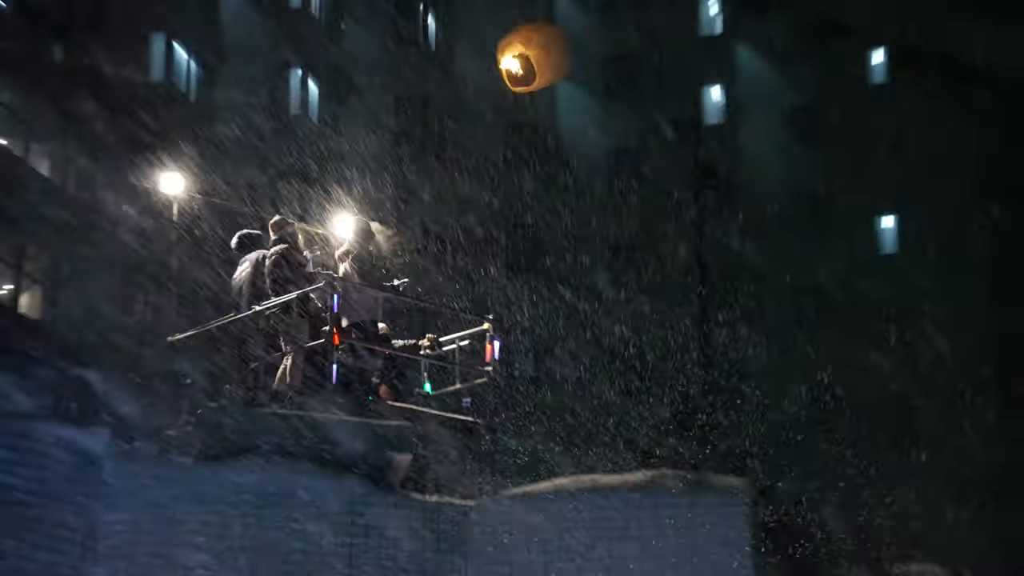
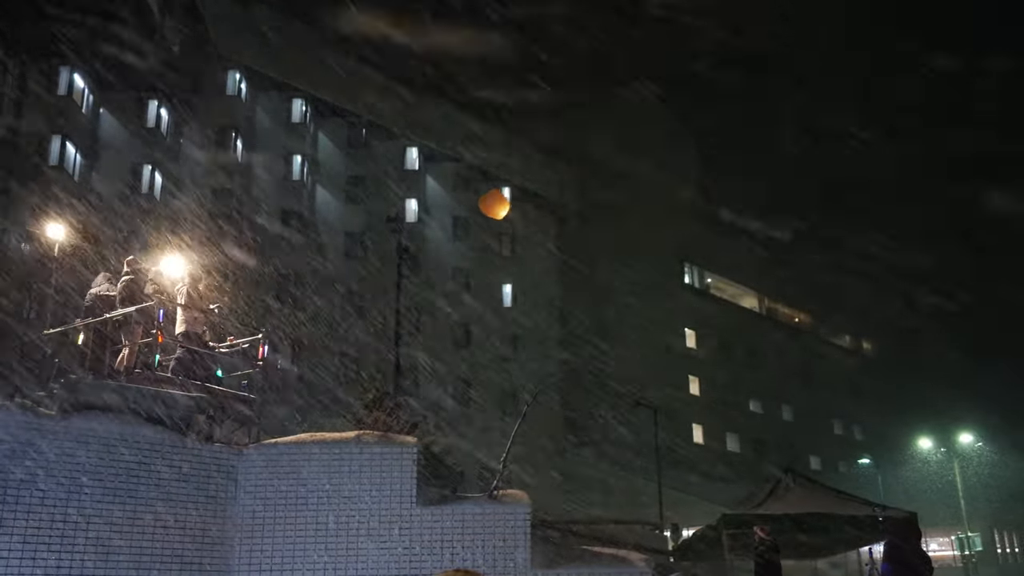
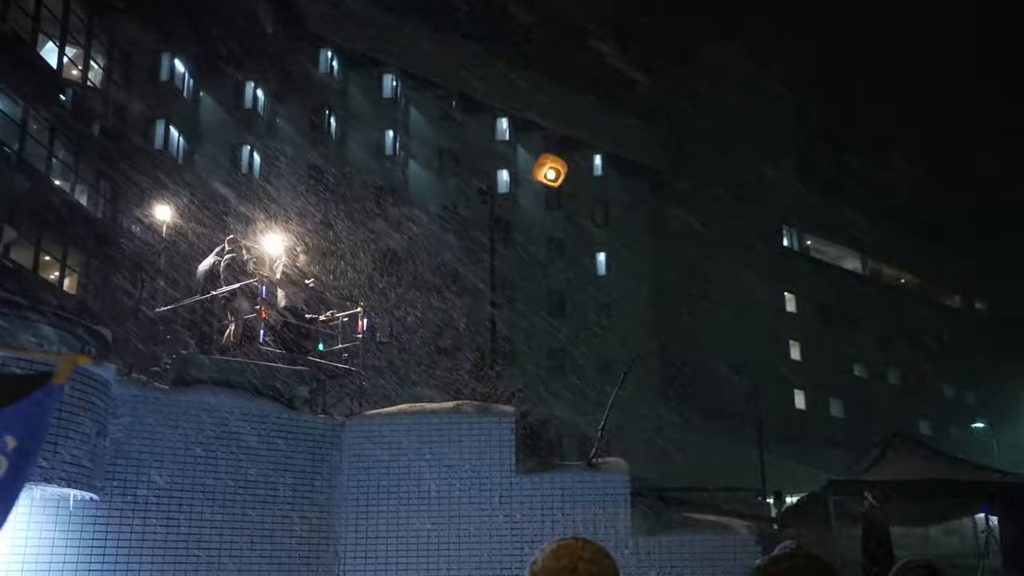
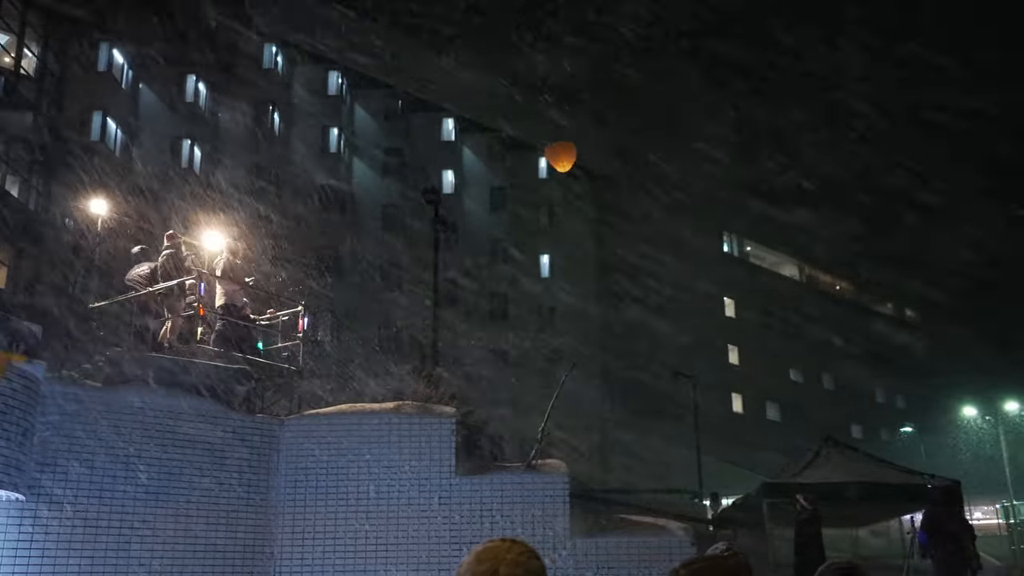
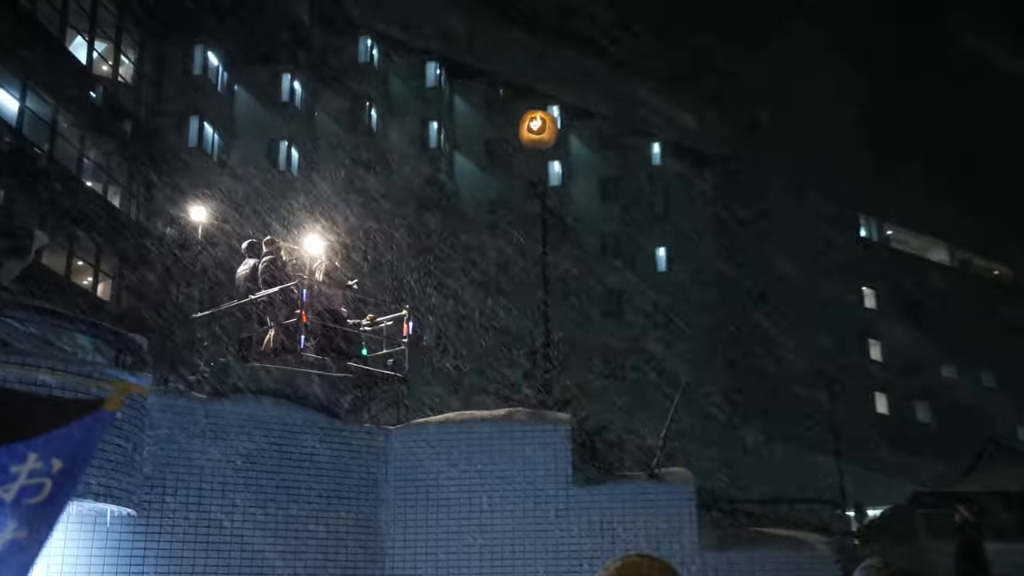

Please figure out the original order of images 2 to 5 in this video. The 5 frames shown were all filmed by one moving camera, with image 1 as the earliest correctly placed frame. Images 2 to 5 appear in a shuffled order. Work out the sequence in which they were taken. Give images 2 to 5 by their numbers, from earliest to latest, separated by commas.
5, 3, 4, 2
